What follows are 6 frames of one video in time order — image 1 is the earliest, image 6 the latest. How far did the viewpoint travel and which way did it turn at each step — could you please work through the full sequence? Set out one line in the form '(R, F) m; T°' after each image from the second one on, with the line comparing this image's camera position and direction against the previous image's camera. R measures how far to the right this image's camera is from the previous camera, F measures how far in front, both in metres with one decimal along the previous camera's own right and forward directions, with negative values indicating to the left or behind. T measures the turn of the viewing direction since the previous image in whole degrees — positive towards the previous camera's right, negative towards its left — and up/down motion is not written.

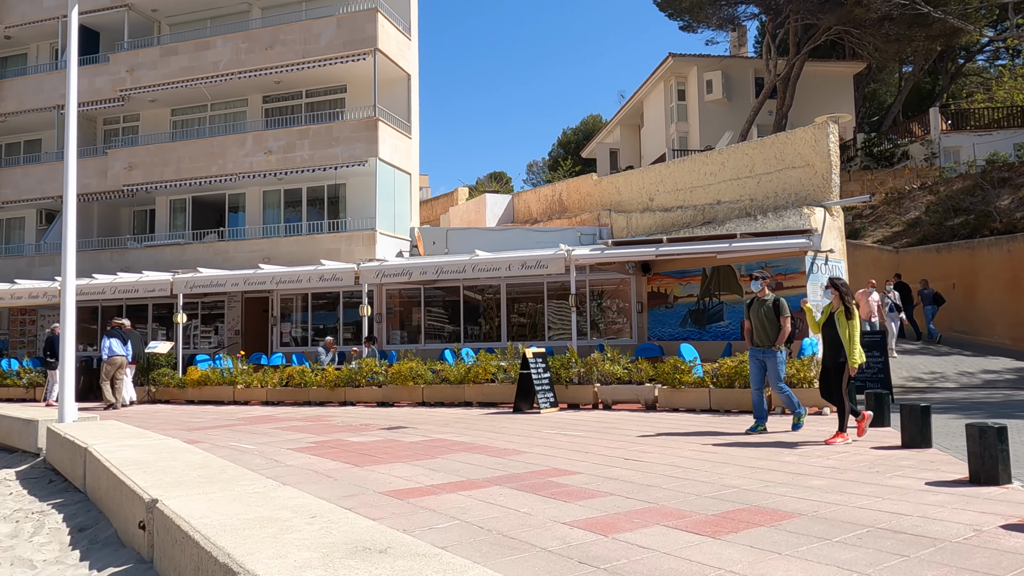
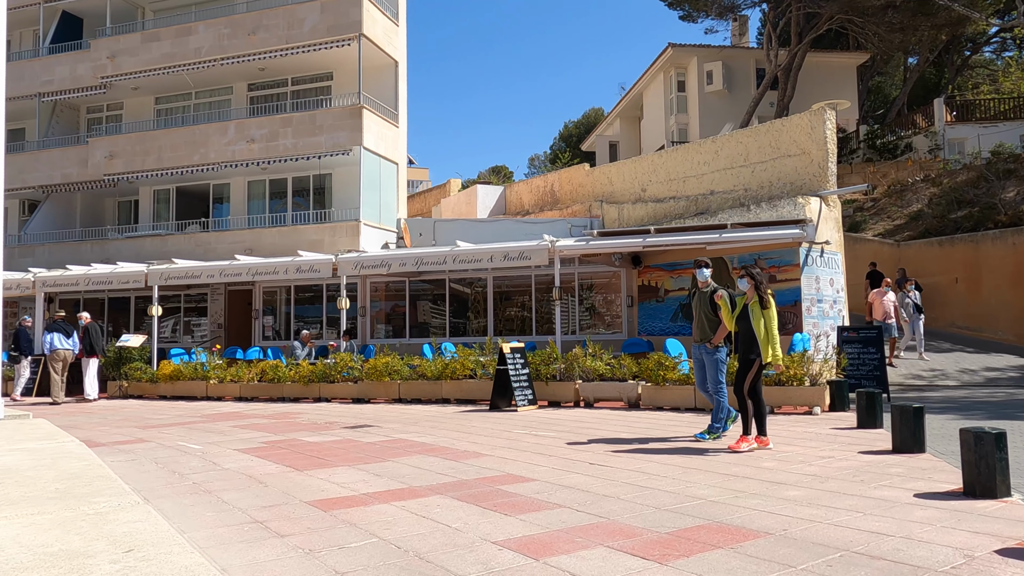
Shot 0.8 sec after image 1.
(+0.5, +0.6) m; 0°
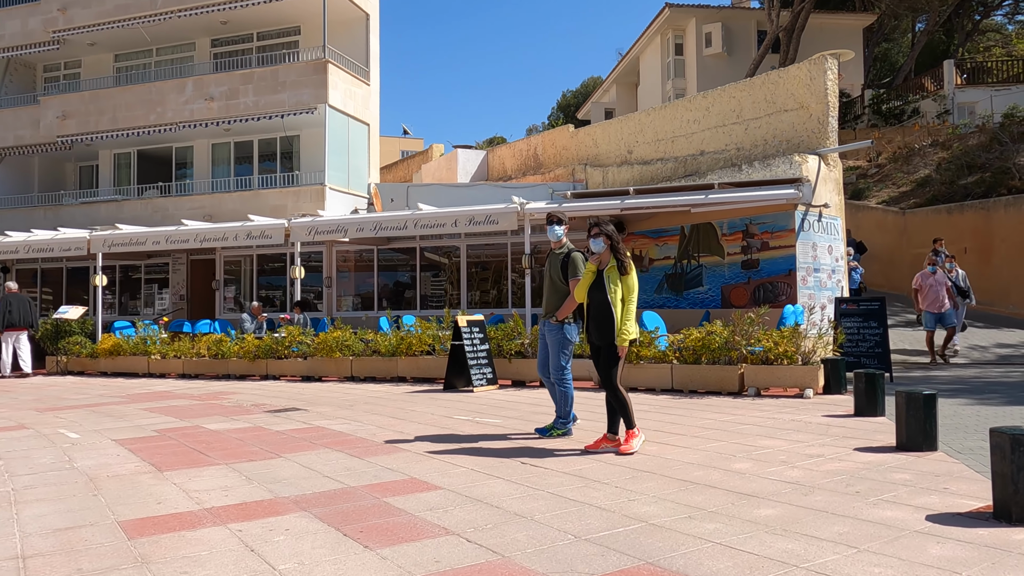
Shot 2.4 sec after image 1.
(+0.7, +1.4) m; 0°
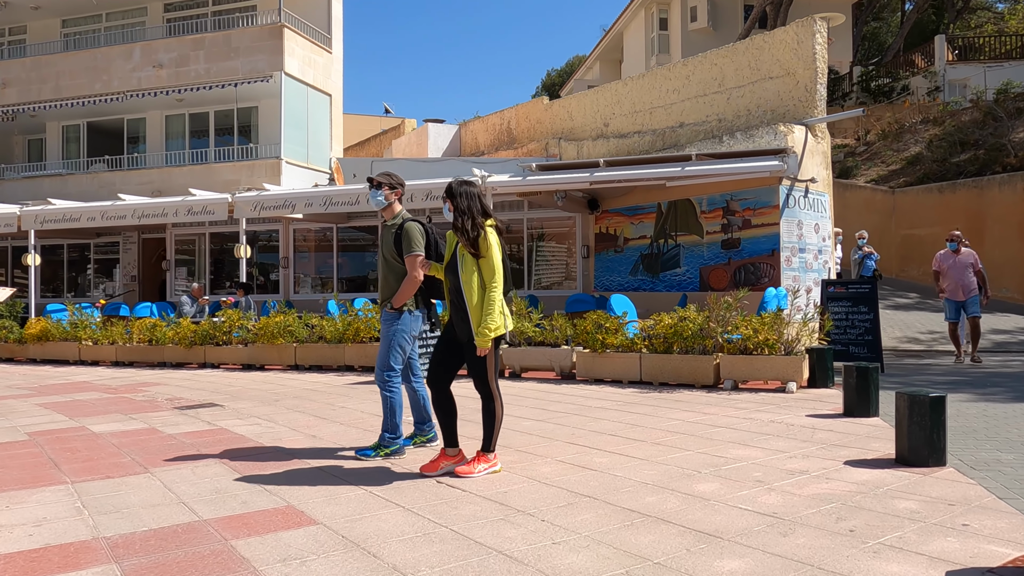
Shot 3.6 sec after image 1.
(+0.4, +1.1) m; +1°
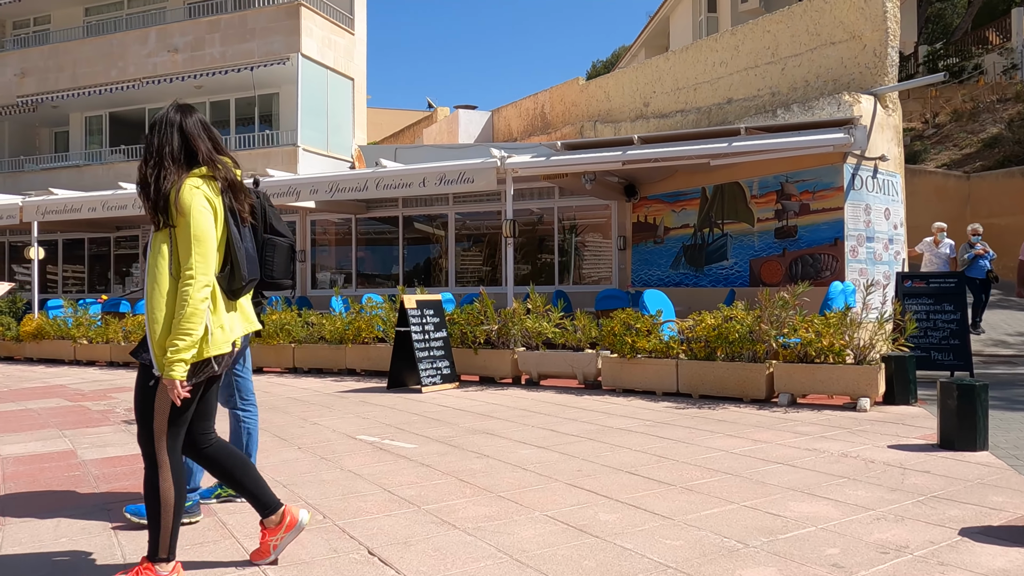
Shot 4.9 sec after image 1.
(+0.4, +1.4) m; -4°
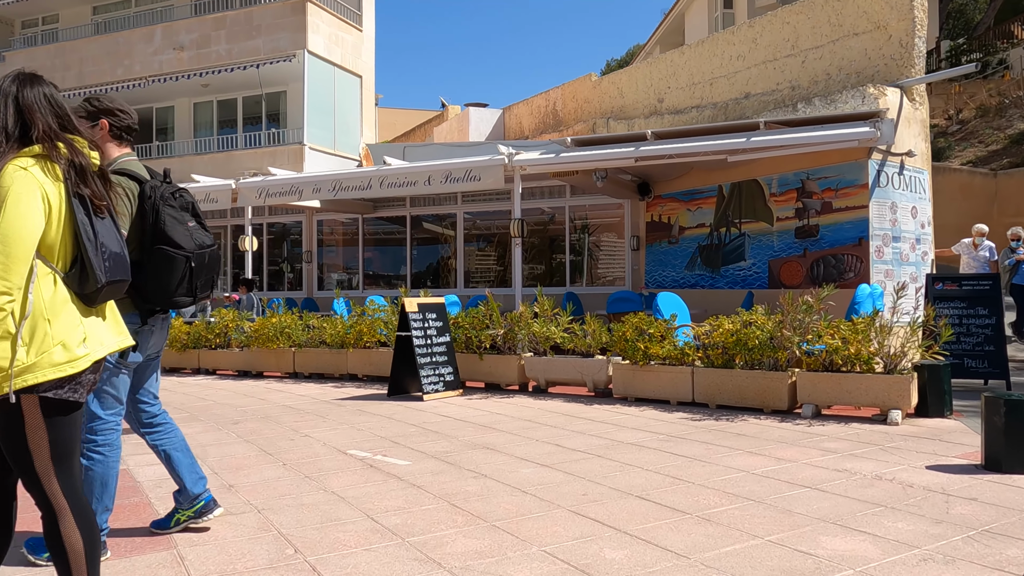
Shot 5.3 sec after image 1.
(+0.1, +0.4) m; -1°
